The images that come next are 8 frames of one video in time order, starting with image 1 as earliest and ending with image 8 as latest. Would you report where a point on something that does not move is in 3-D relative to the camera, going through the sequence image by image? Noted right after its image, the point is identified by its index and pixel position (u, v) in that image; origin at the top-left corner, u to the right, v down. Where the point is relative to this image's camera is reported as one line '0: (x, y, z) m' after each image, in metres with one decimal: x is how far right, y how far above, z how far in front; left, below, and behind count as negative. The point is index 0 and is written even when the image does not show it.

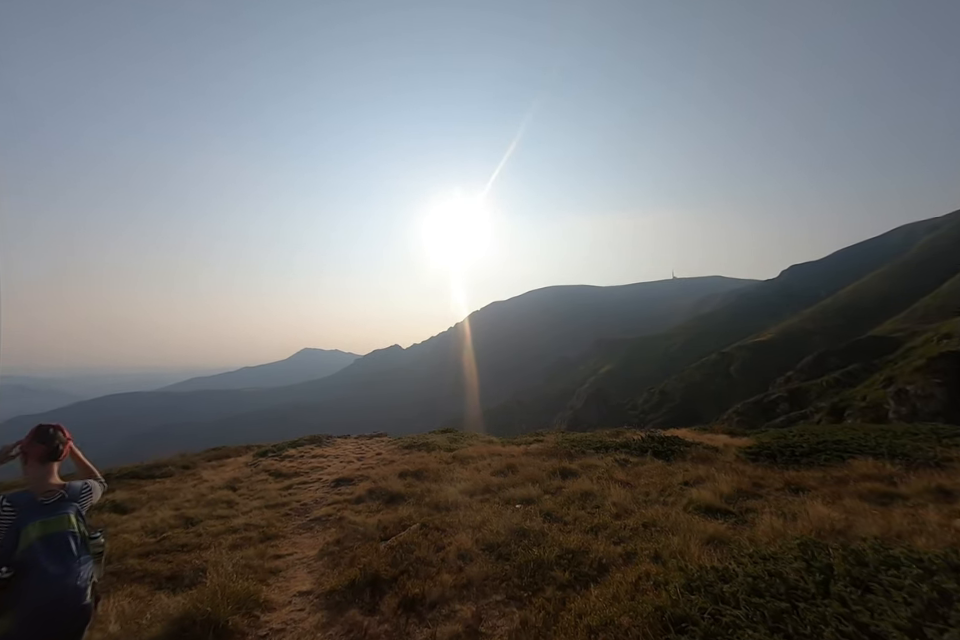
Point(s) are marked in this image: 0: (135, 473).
0: (-13.0, -6.2, +17.2) m
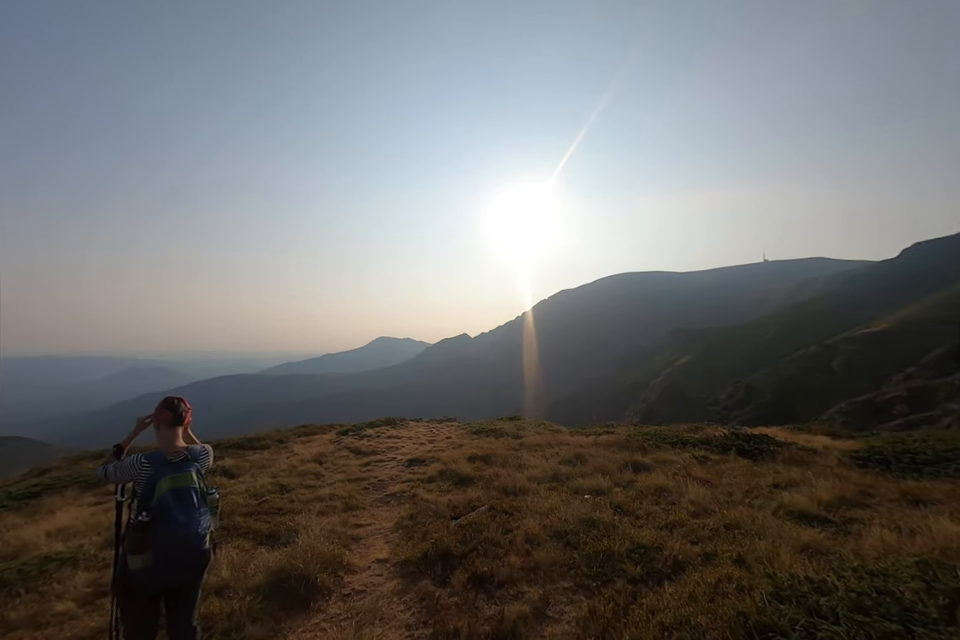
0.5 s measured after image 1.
0: (-10.3, -5.4, +19.2) m
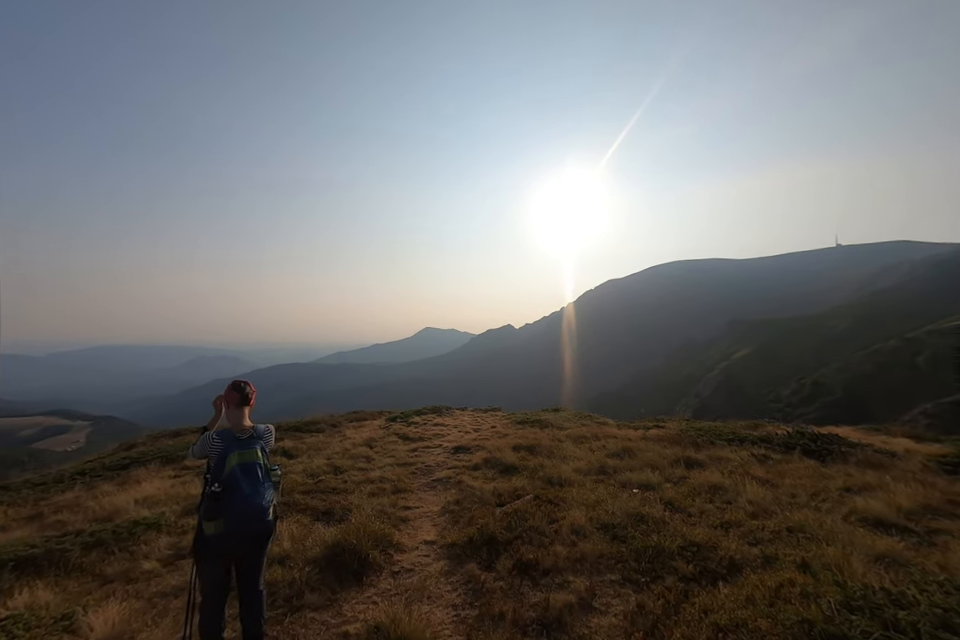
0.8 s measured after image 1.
0: (-8.3, -4.9, +20.2) m
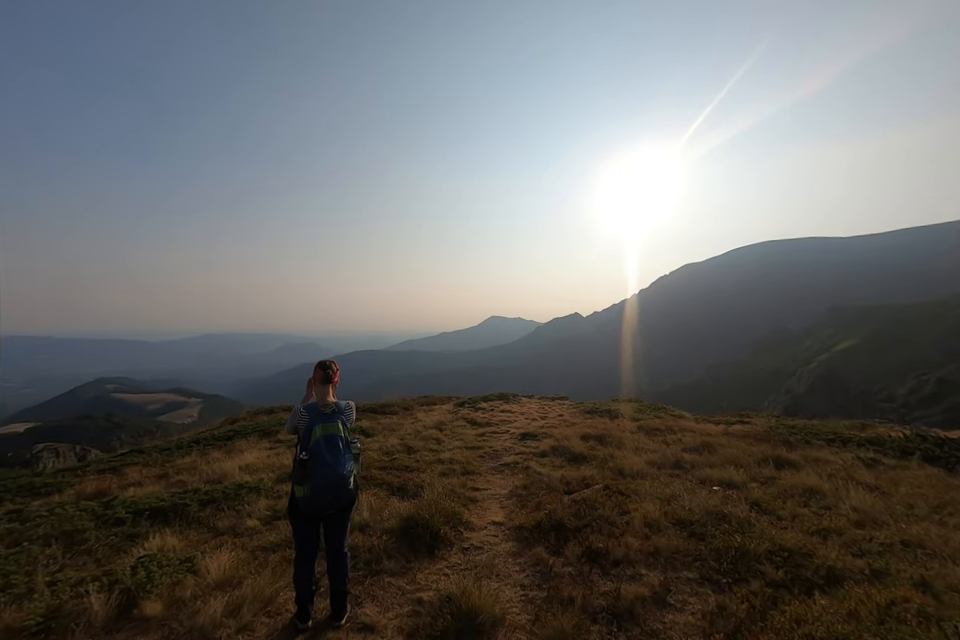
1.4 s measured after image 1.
0: (-5.1, -4.0, +21.4) m
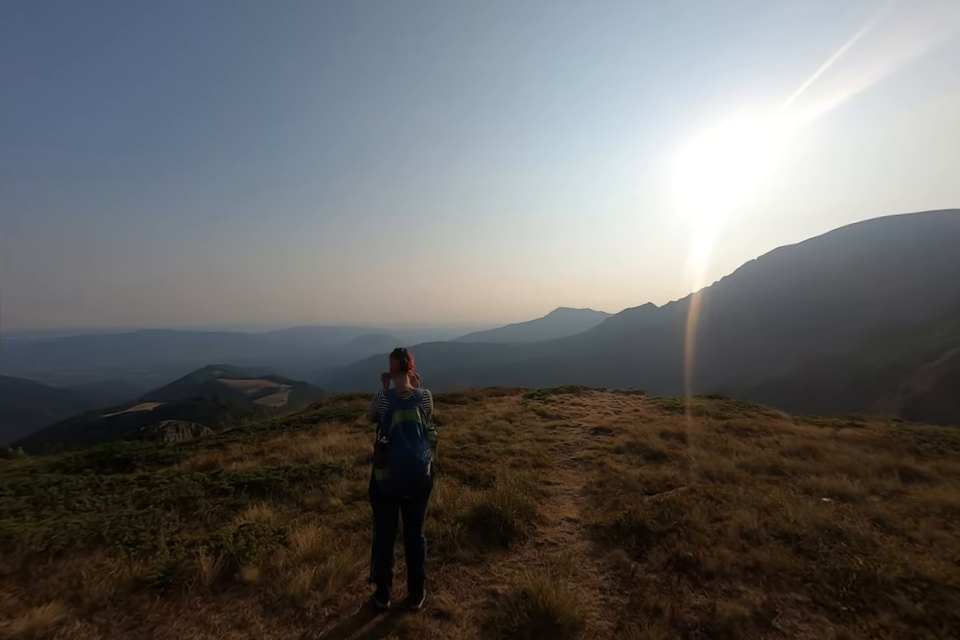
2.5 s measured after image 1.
0: (-1.7, -3.5, +21.7) m
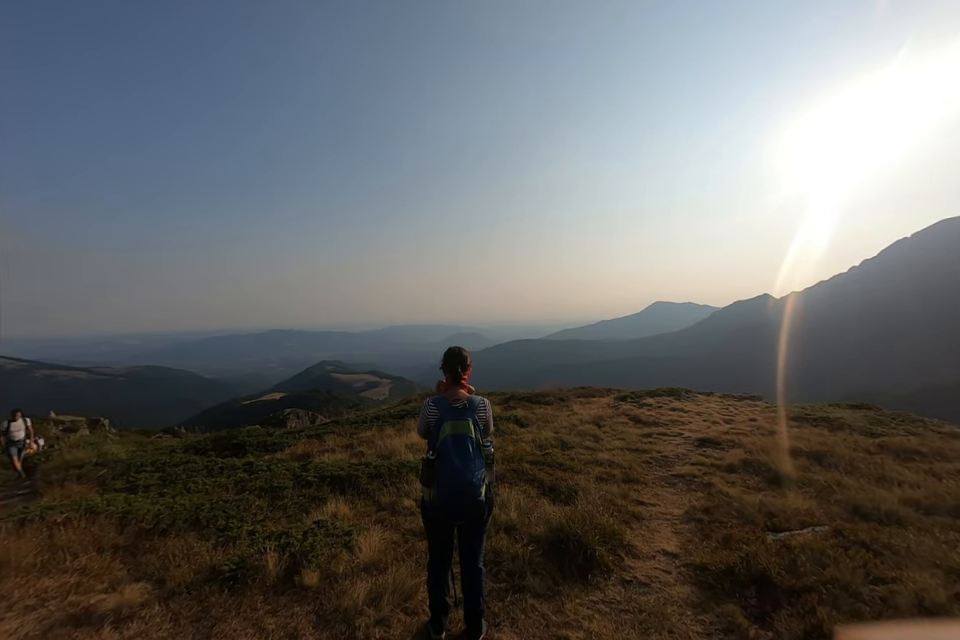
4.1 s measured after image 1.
0: (+2.2, -3.3, +20.3) m
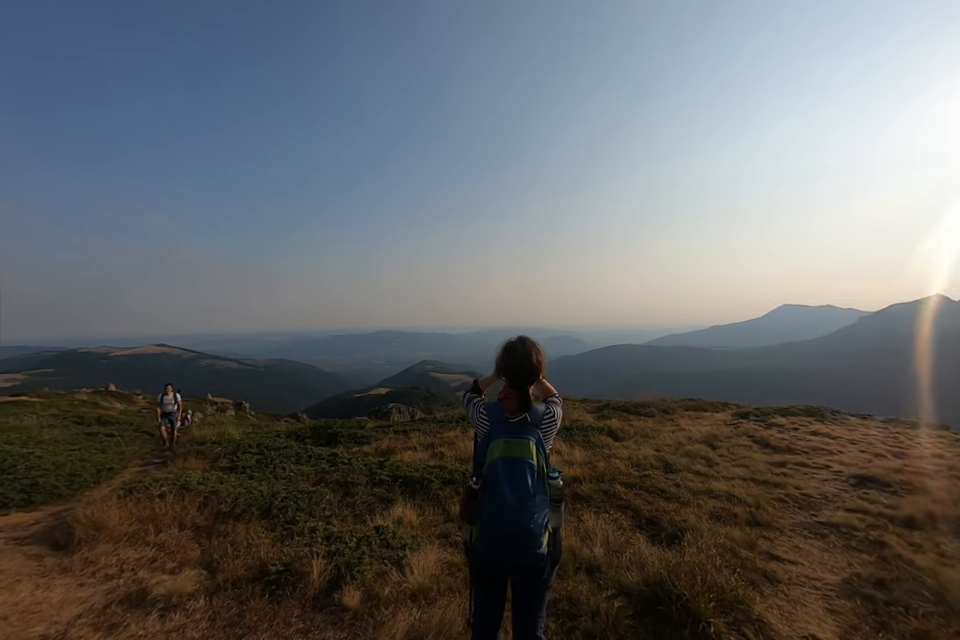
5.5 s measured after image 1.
0: (+5.6, -3.2, +17.7) m
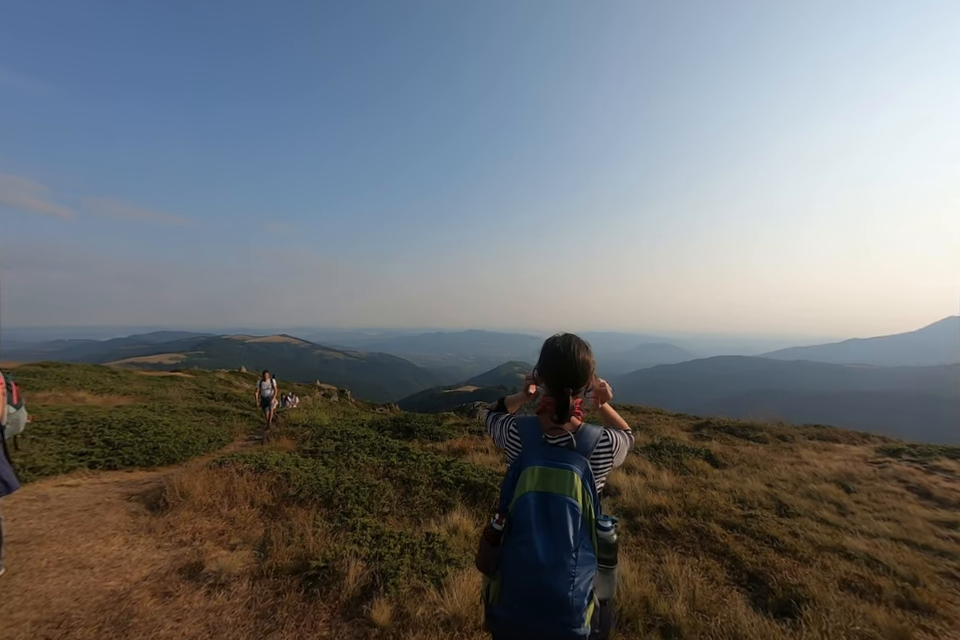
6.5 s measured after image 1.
0: (+8.2, -3.5, +15.0) m
